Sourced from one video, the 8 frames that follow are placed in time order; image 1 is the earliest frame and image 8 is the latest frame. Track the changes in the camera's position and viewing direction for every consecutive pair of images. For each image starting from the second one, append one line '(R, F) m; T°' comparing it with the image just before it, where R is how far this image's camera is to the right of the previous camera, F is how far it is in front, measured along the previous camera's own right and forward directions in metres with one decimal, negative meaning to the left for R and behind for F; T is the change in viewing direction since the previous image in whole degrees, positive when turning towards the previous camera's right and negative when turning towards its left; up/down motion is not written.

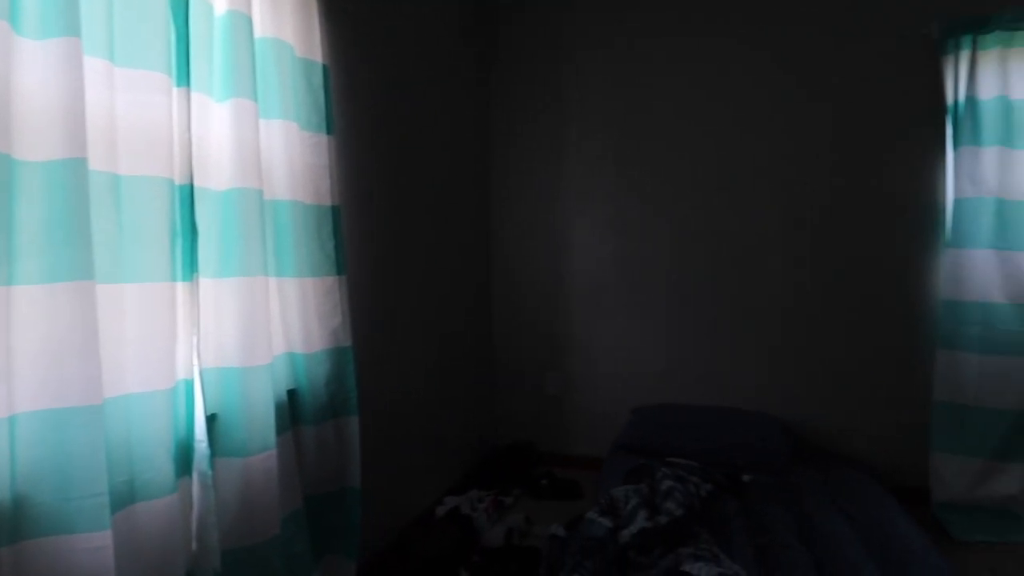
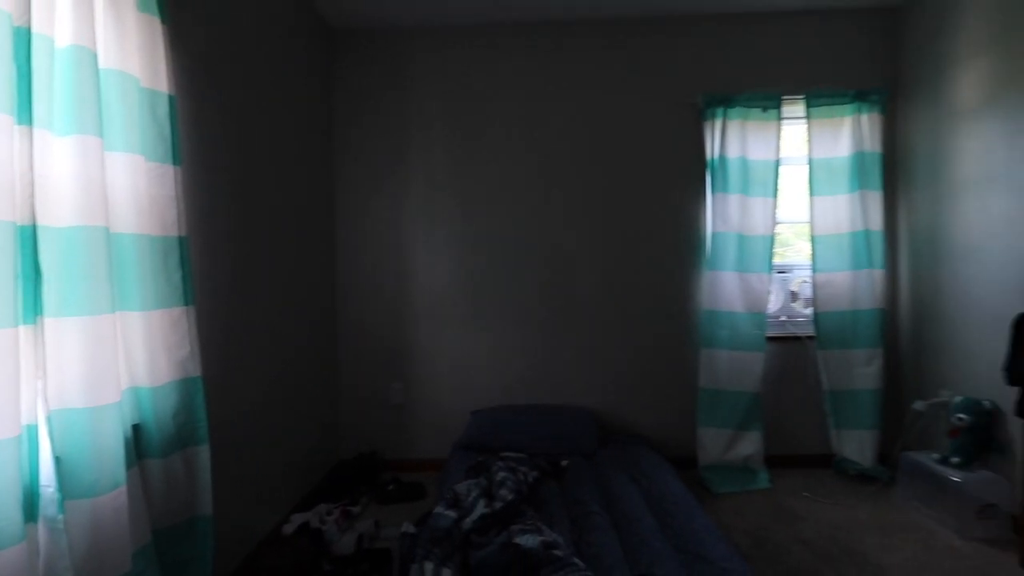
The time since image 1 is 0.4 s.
(-0.1, -0.2) m; +17°
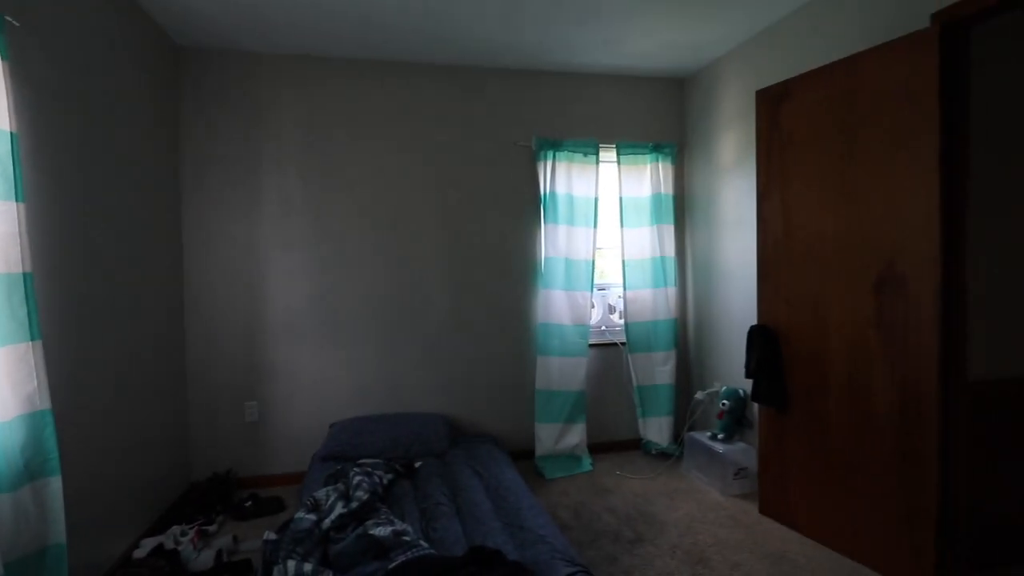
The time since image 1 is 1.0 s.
(0.0, -0.3) m; +14°
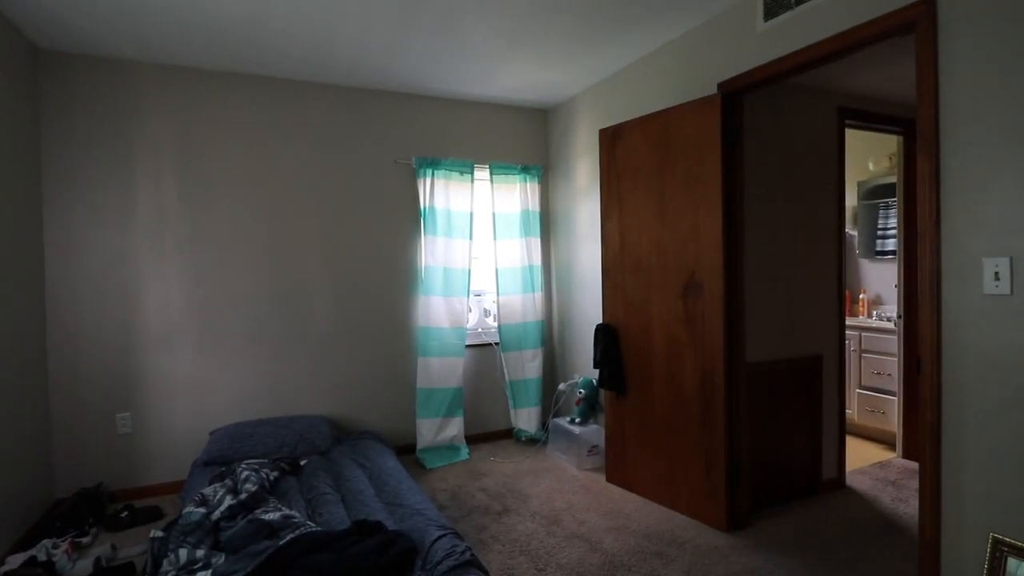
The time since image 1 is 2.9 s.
(0.0, -0.3) m; +12°
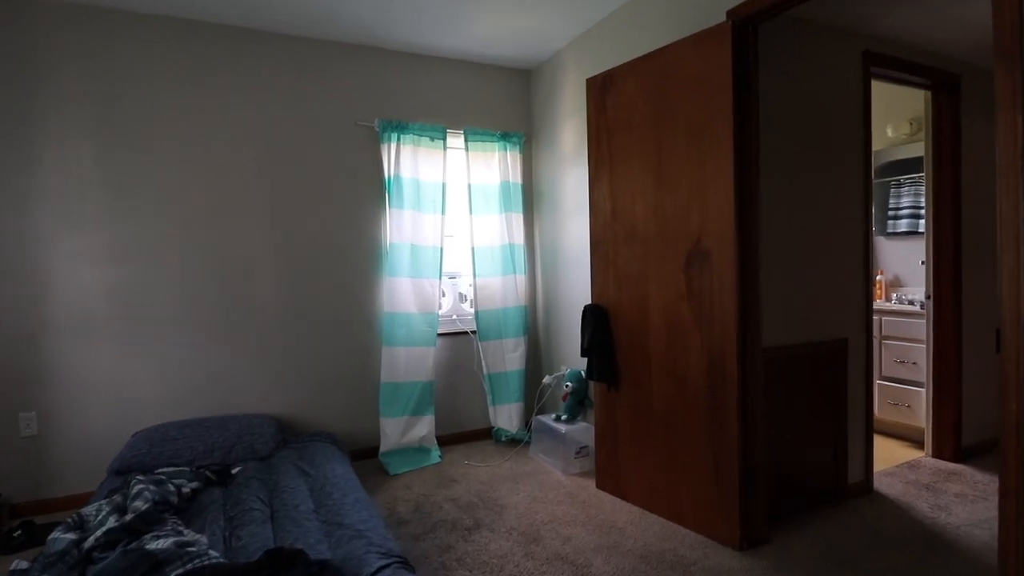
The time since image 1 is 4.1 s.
(+0.1, +0.4) m; +1°
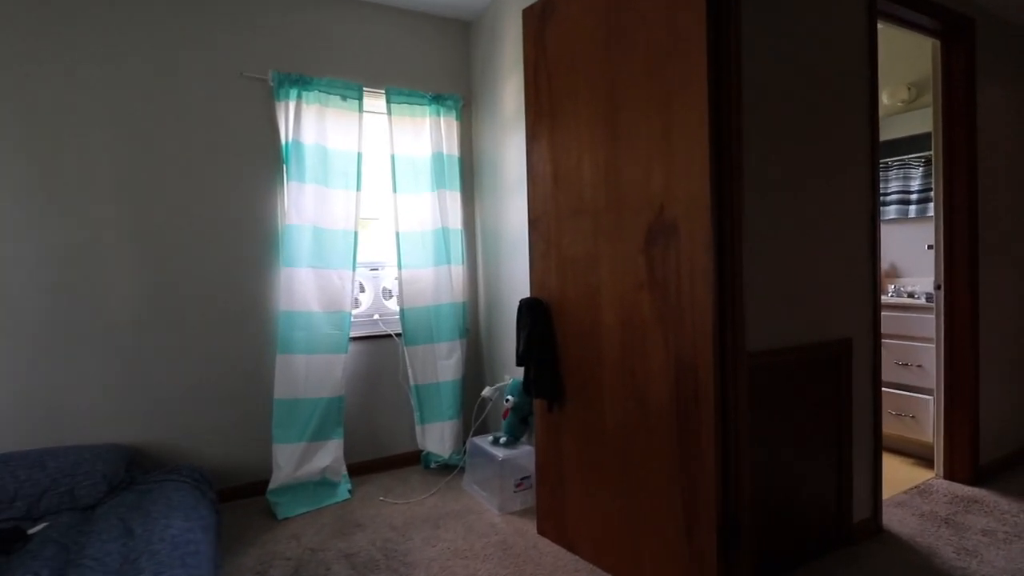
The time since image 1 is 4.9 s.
(+0.2, +0.6) m; +2°
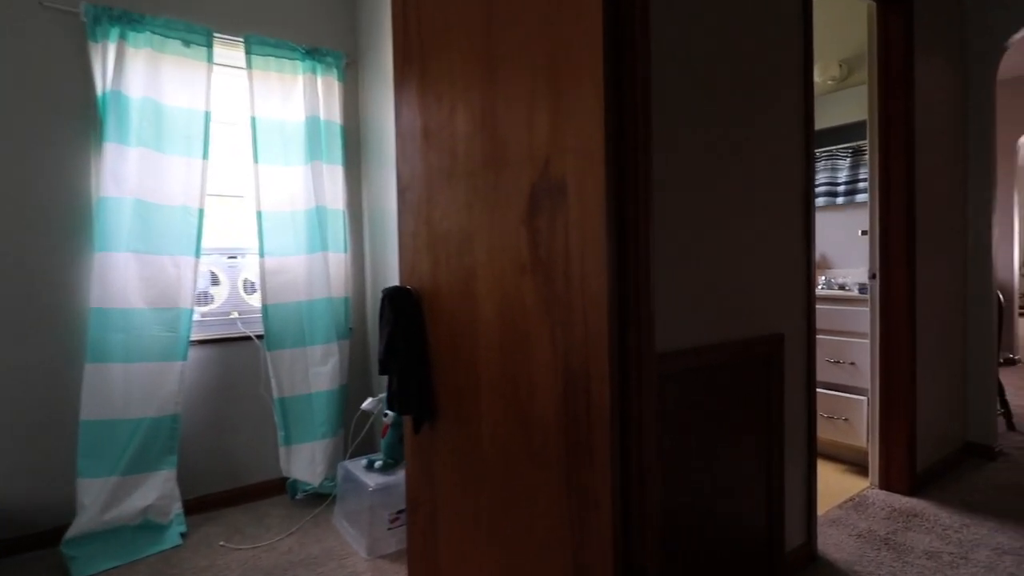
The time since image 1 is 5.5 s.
(+0.2, +0.4) m; +6°
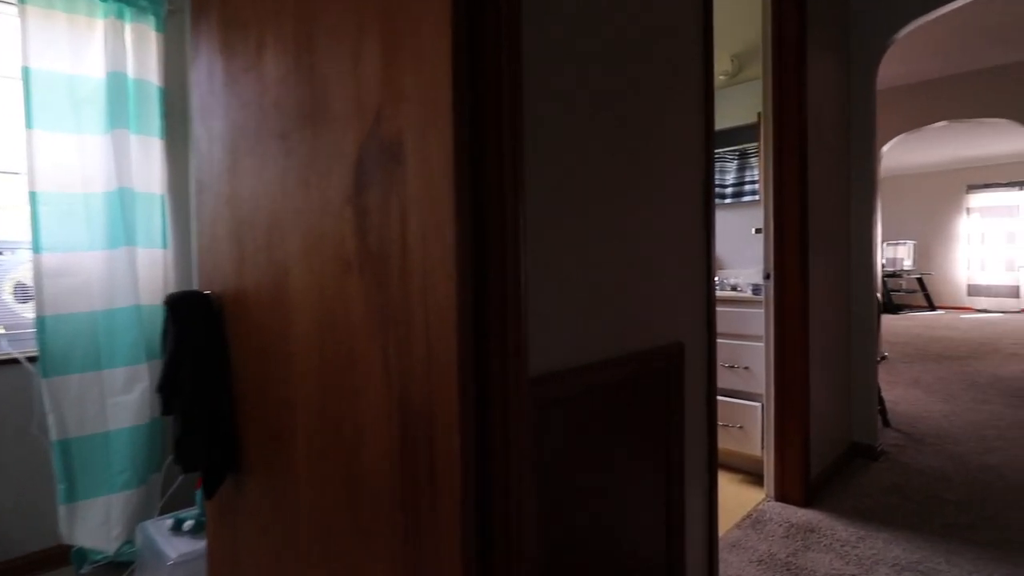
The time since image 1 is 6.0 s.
(+0.1, +0.3) m; +10°
